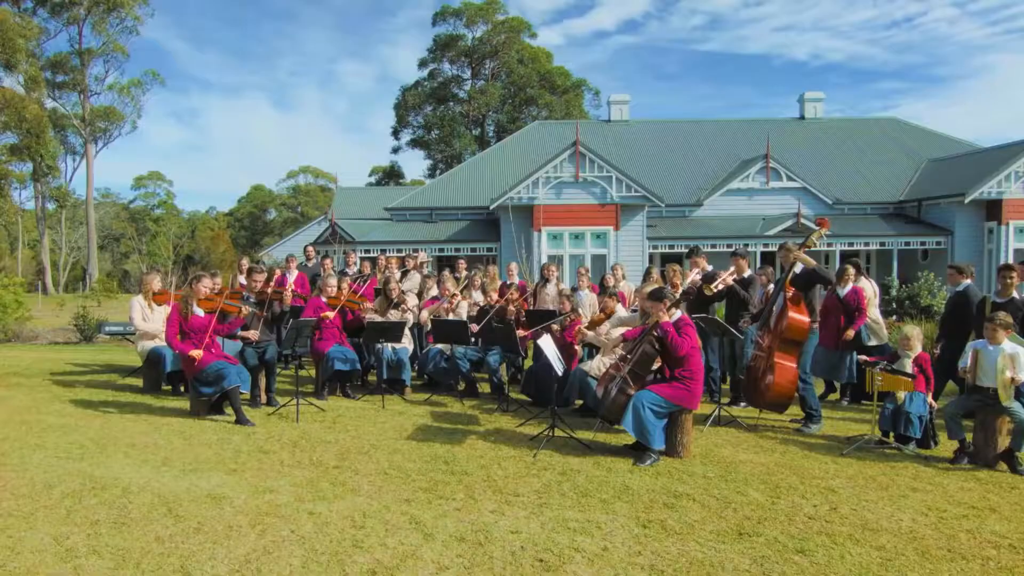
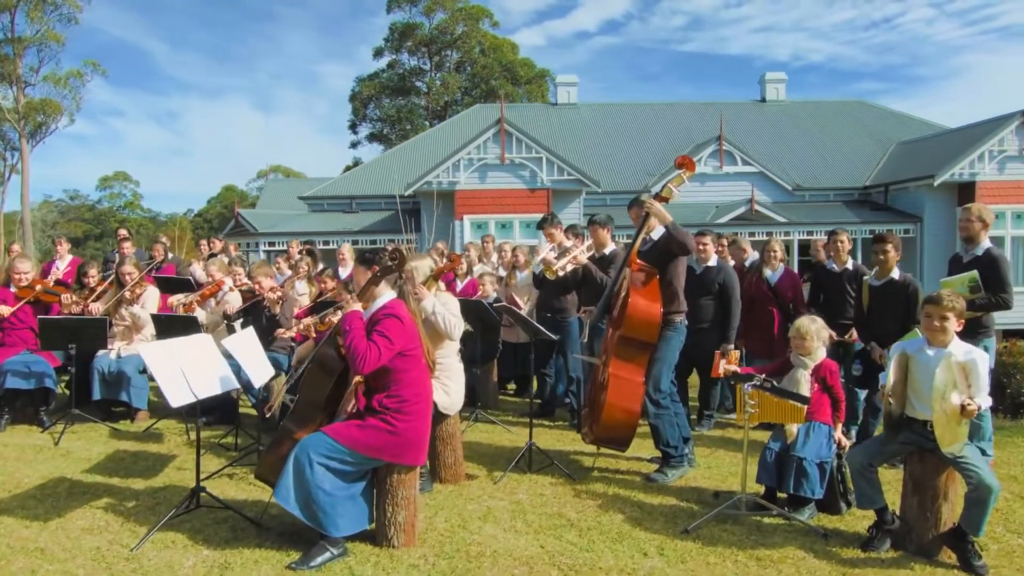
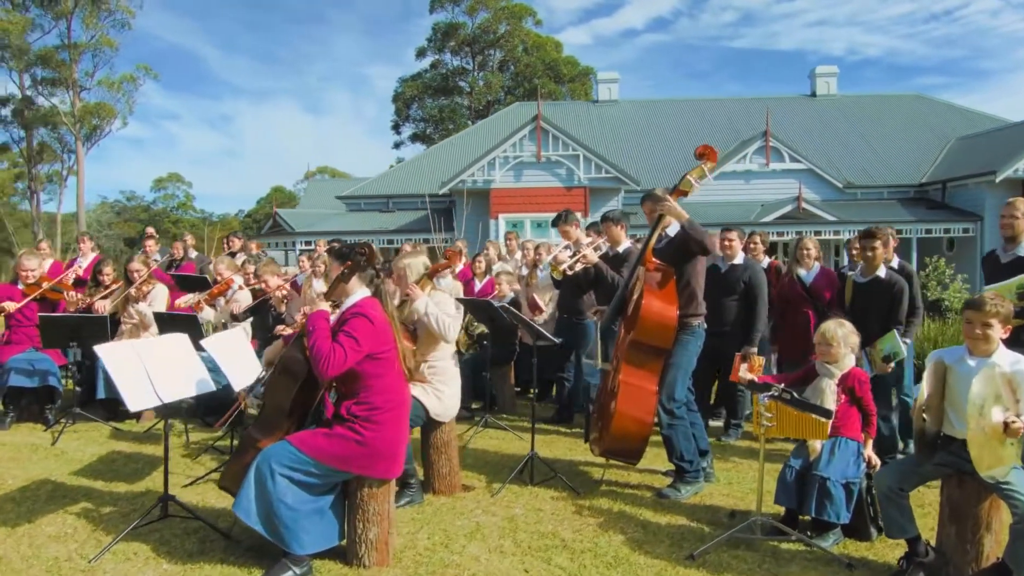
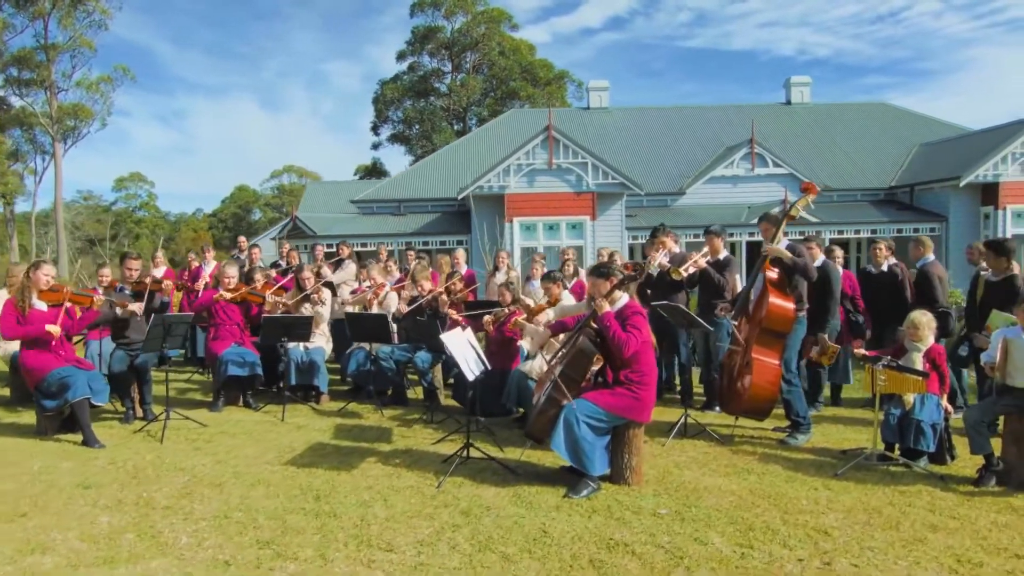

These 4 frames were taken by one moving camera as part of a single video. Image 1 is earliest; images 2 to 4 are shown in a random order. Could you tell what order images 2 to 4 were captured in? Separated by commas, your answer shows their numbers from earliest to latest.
4, 2, 3
